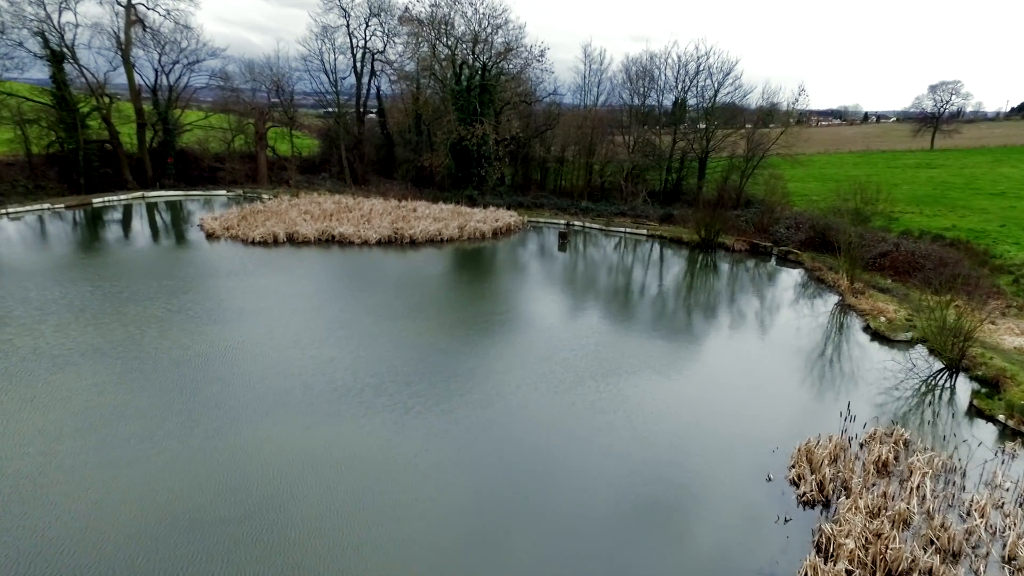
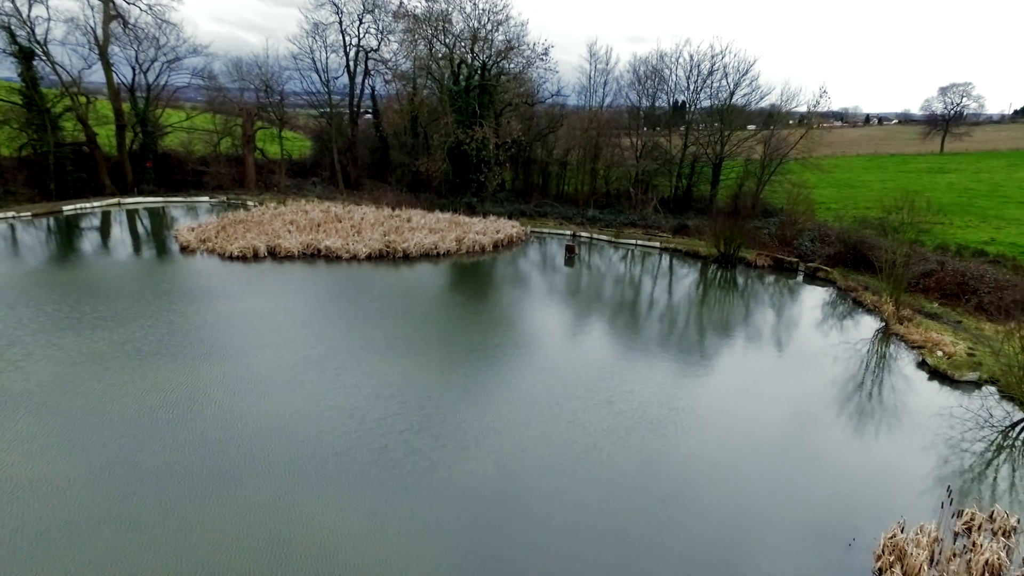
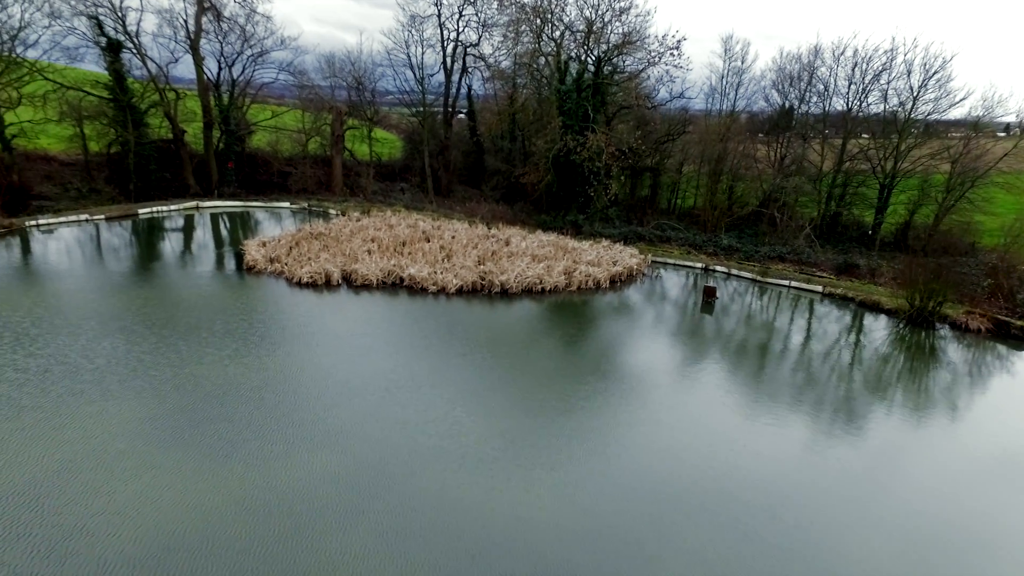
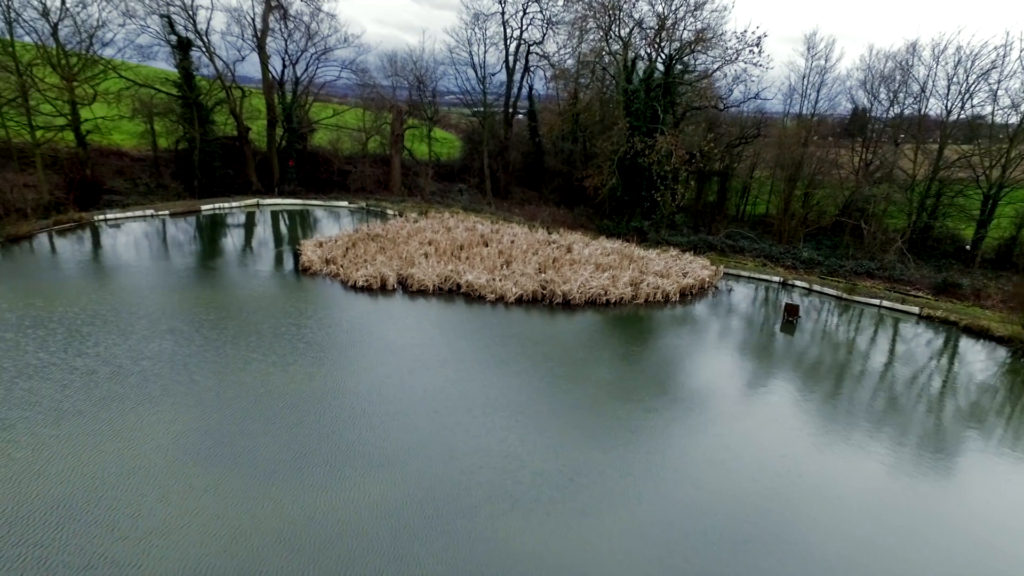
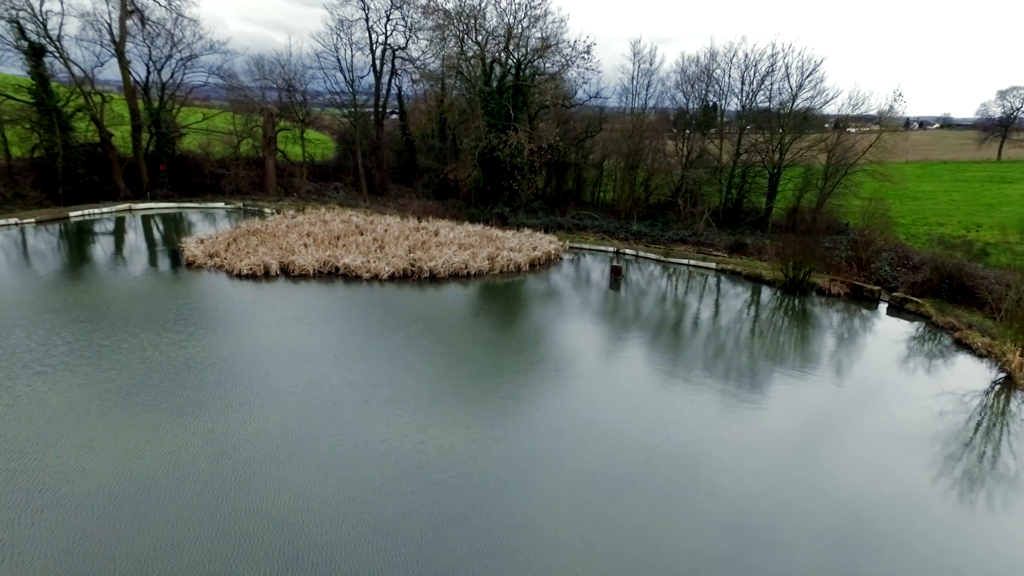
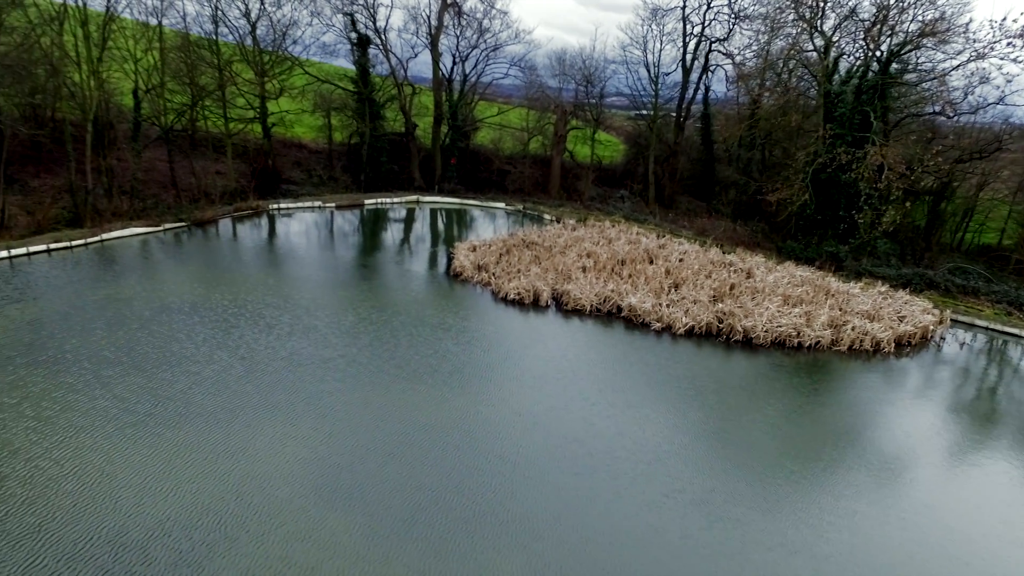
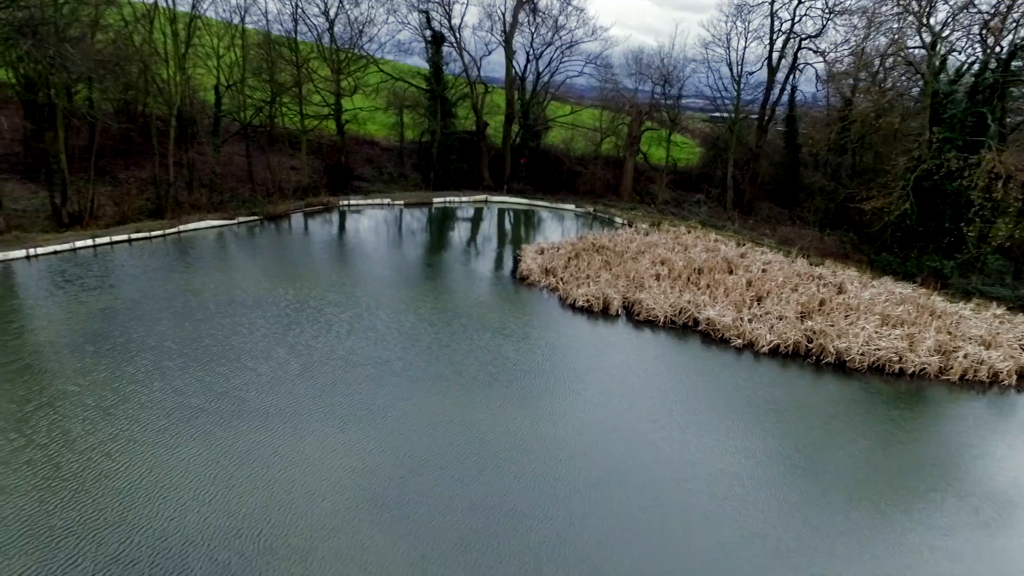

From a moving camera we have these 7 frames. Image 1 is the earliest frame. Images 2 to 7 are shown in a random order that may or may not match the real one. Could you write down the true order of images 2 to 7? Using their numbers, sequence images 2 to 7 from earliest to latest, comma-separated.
2, 5, 3, 4, 6, 7
